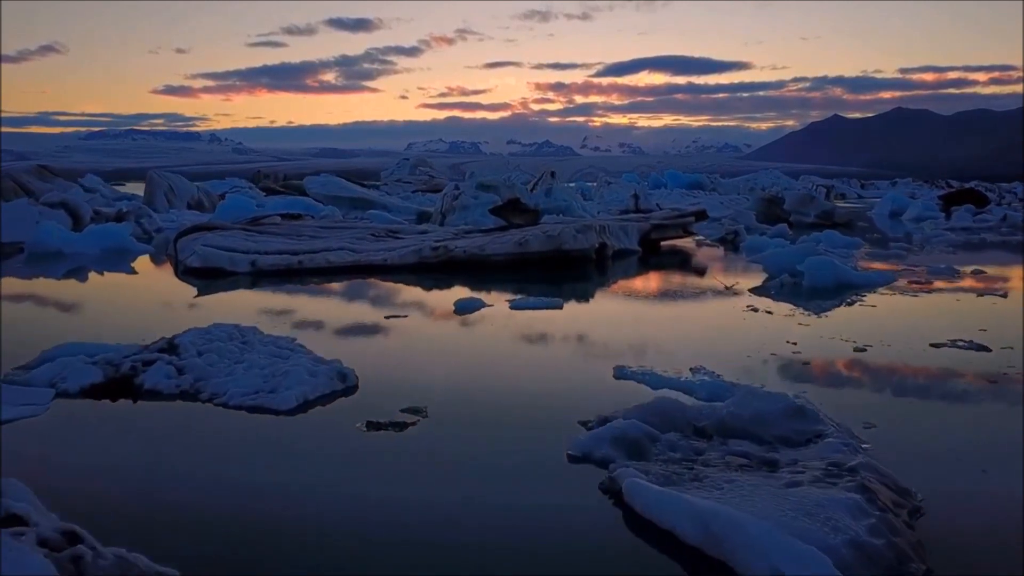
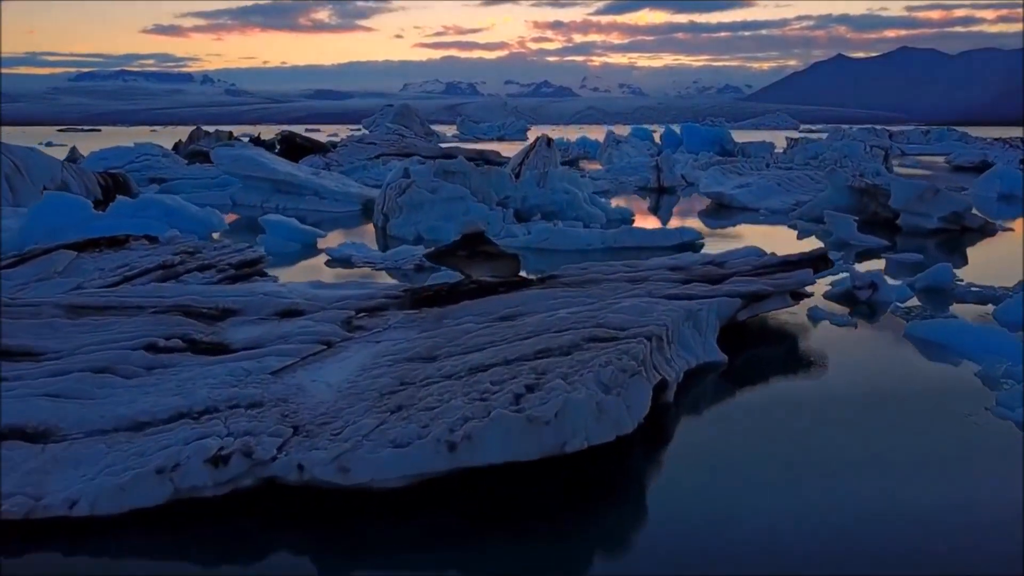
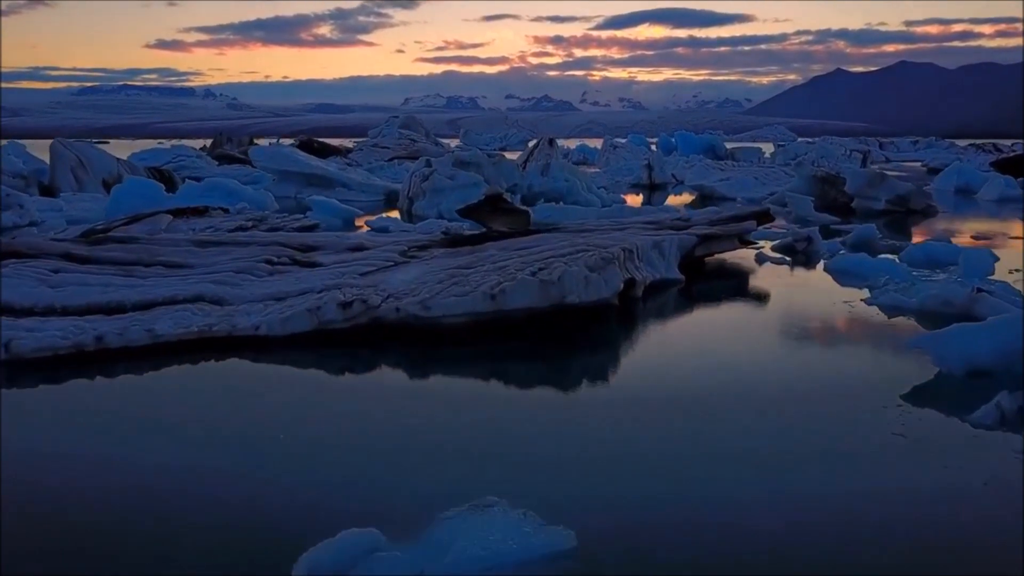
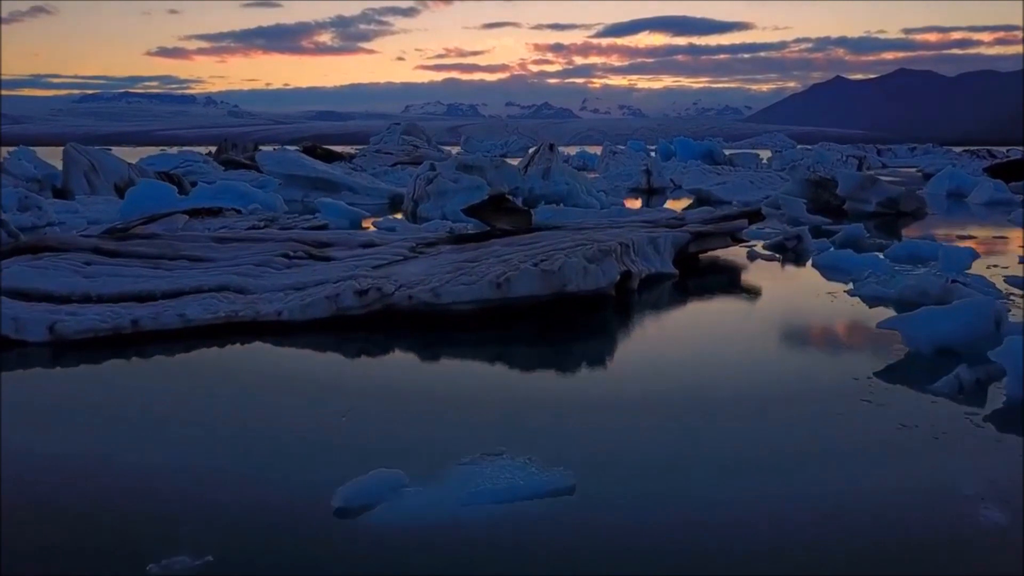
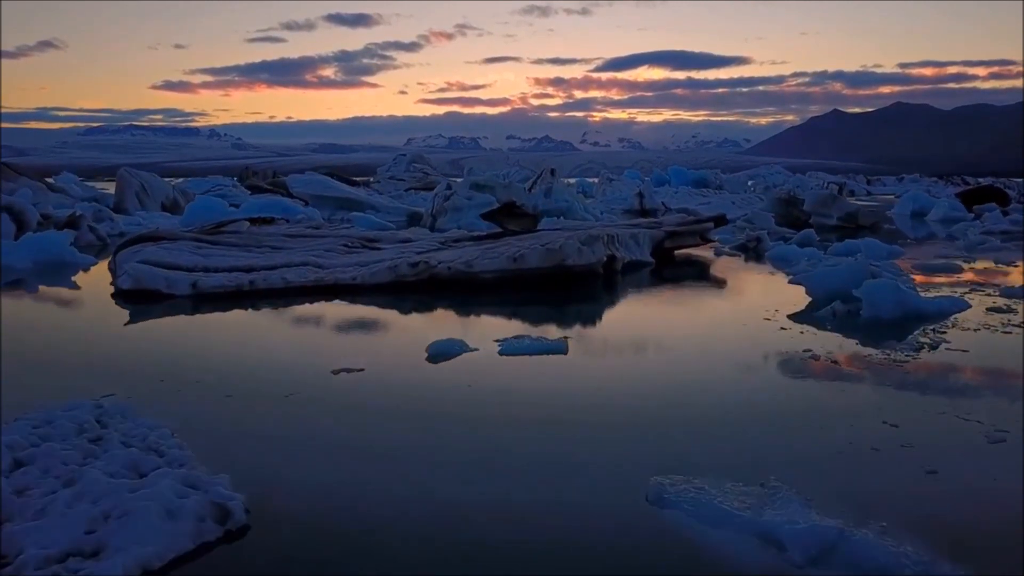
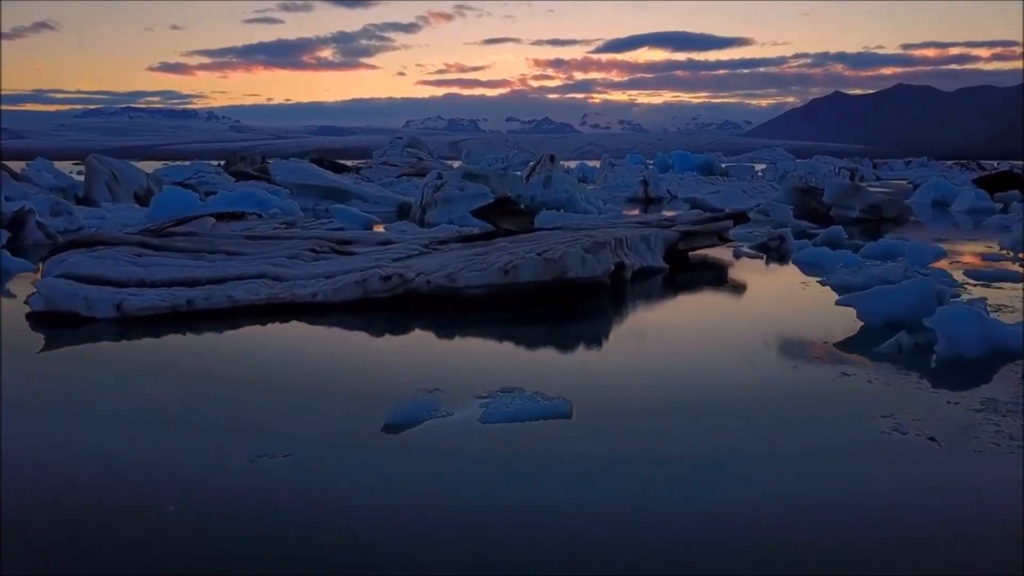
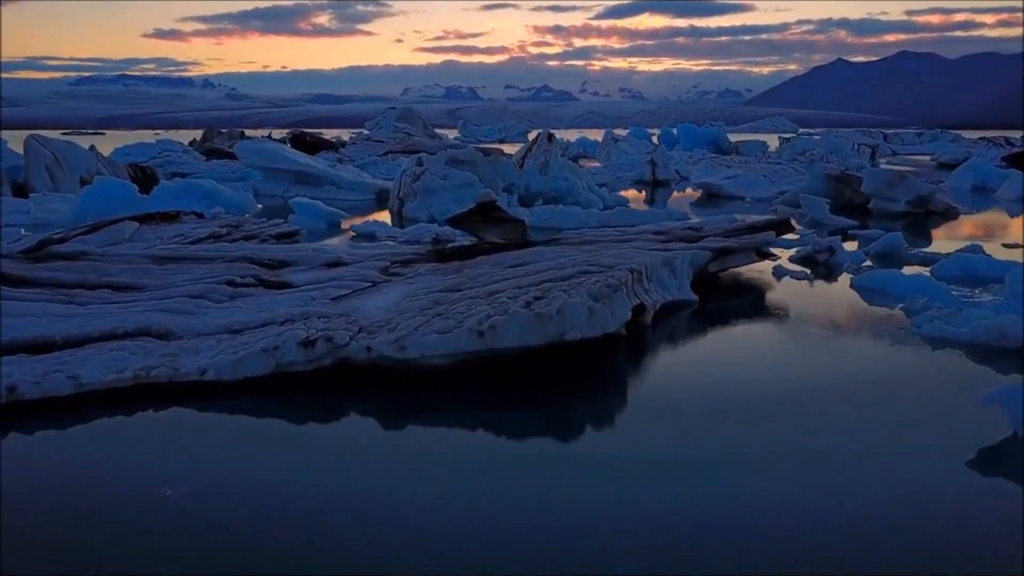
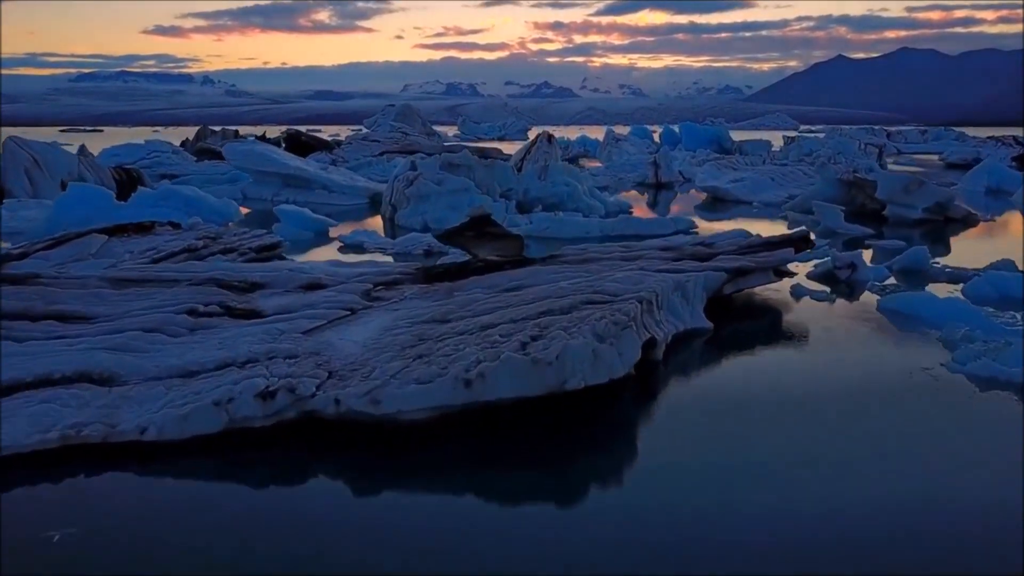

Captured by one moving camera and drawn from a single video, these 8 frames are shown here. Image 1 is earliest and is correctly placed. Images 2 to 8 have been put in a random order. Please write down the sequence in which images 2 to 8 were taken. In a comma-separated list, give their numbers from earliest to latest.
5, 6, 4, 3, 7, 8, 2
